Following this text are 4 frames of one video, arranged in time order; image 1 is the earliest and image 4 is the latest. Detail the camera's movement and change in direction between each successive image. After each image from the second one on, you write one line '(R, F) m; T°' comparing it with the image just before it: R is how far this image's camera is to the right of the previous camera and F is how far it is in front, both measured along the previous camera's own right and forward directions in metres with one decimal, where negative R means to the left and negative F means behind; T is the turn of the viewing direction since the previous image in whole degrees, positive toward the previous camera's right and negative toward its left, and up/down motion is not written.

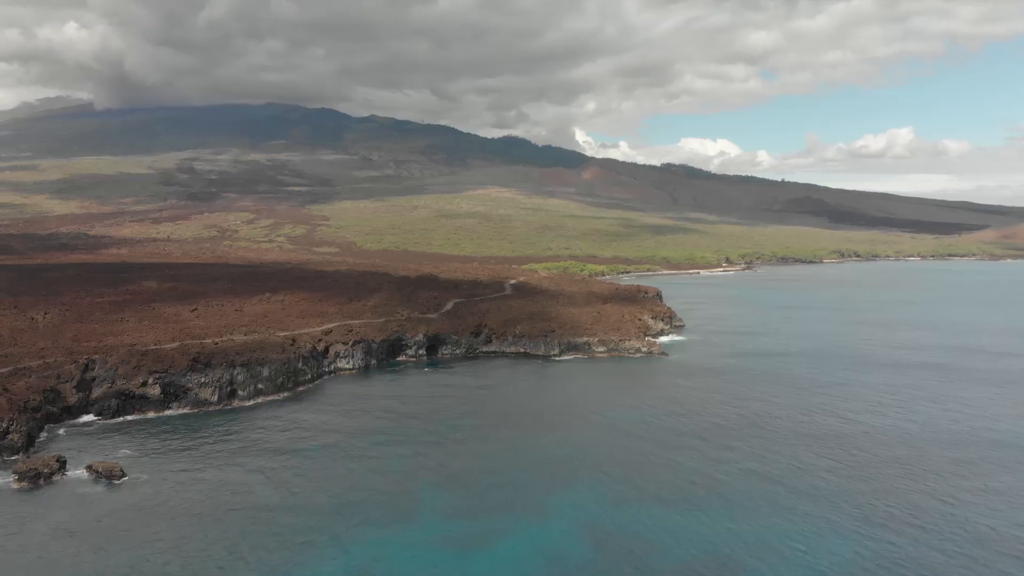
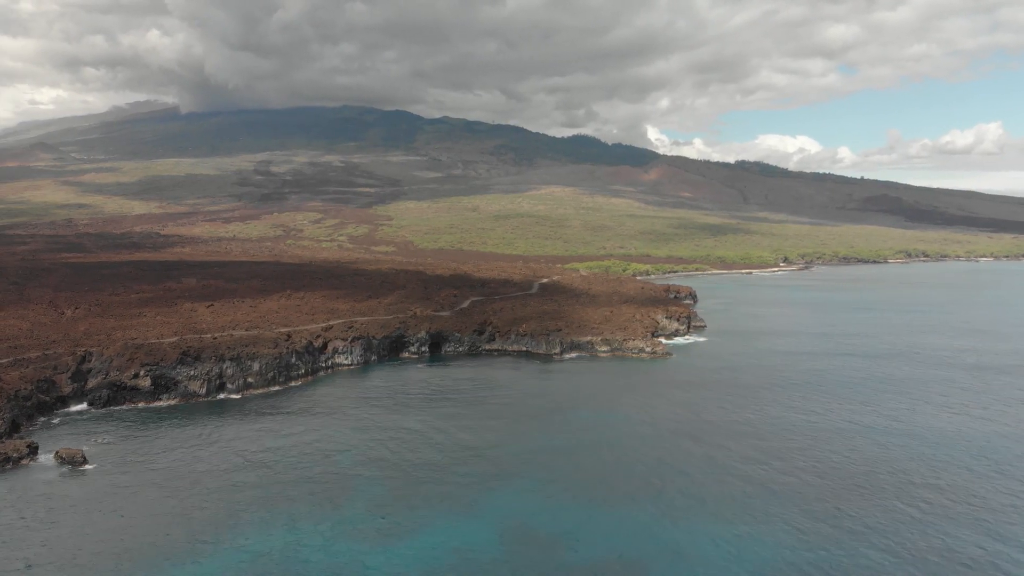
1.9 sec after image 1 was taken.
(+5.8, -0.5) m; -5°
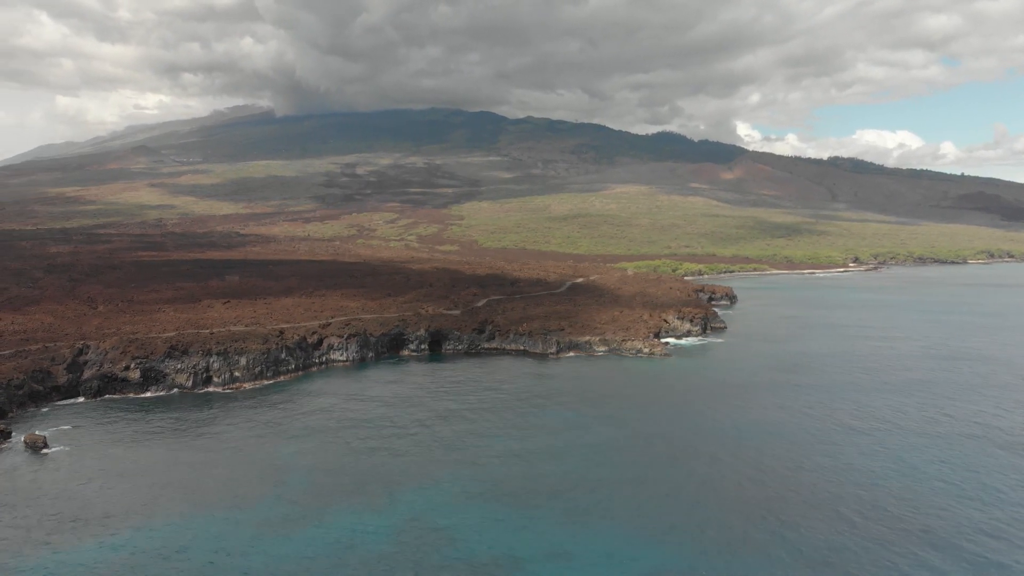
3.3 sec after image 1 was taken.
(+7.5, -0.7) m; -6°
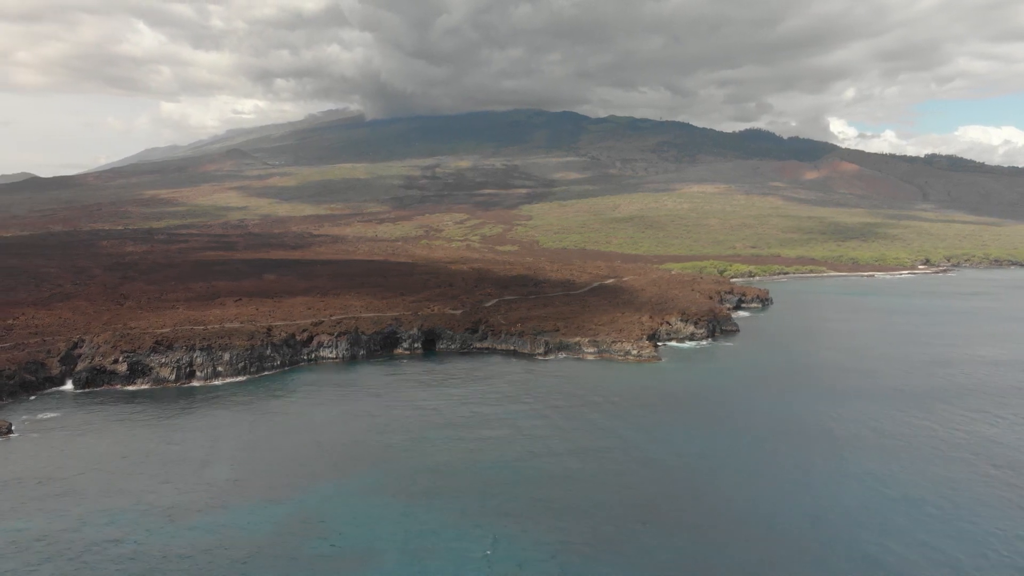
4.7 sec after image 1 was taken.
(+8.2, -0.7) m; -6°
